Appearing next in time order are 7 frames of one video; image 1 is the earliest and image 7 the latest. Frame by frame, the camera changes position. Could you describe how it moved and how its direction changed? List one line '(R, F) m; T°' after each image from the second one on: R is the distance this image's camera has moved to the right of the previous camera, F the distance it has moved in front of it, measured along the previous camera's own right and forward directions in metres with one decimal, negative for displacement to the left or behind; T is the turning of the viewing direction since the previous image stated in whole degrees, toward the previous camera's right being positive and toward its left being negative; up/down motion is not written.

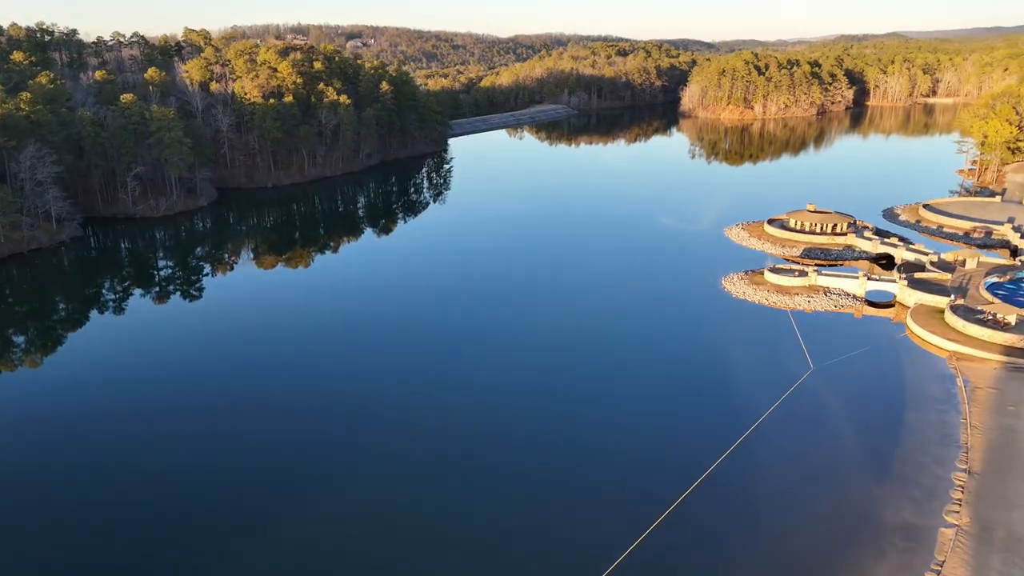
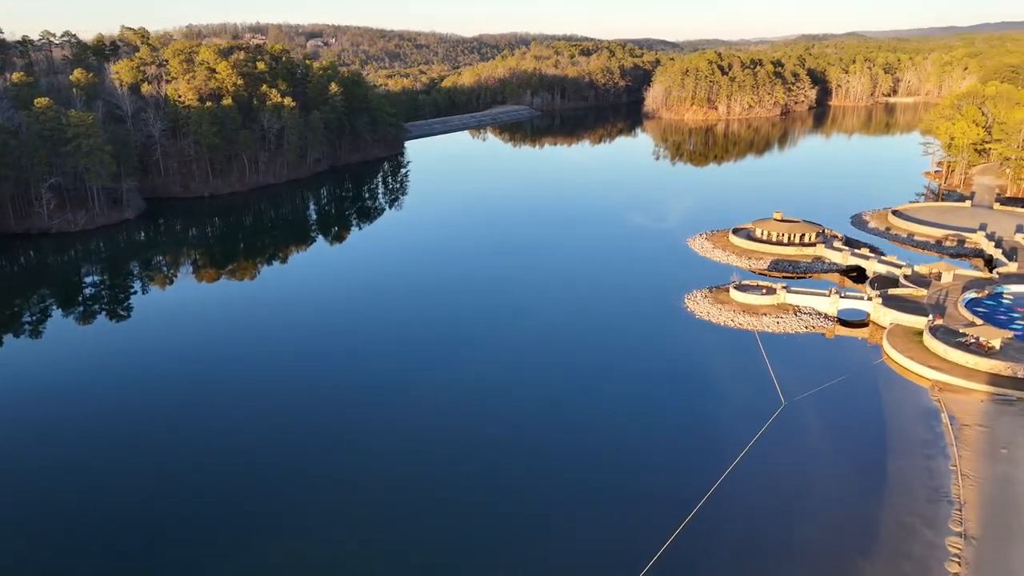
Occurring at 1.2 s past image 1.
(+1.7, +4.6) m; +2°
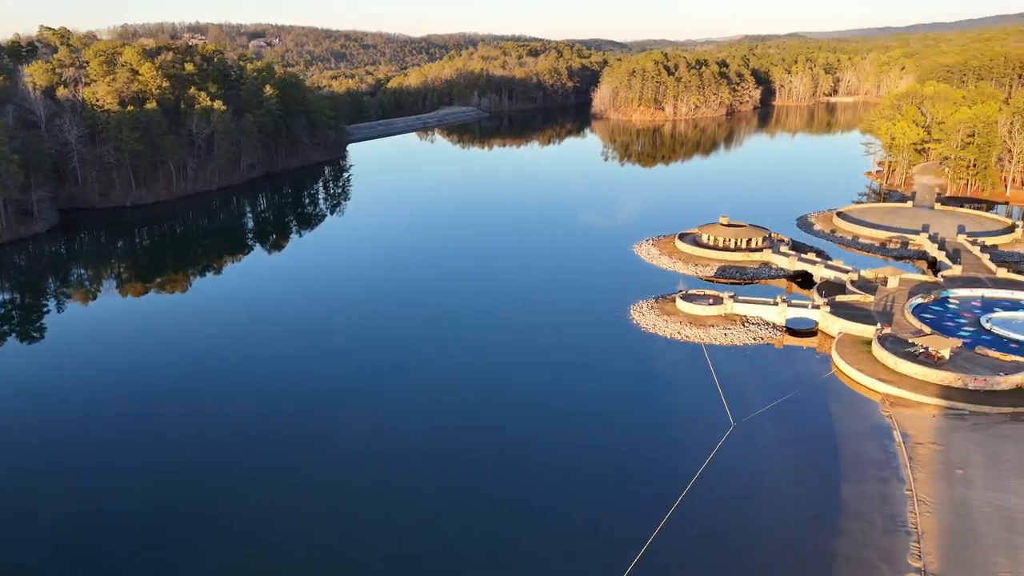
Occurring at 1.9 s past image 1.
(+1.2, +2.6) m; +4°
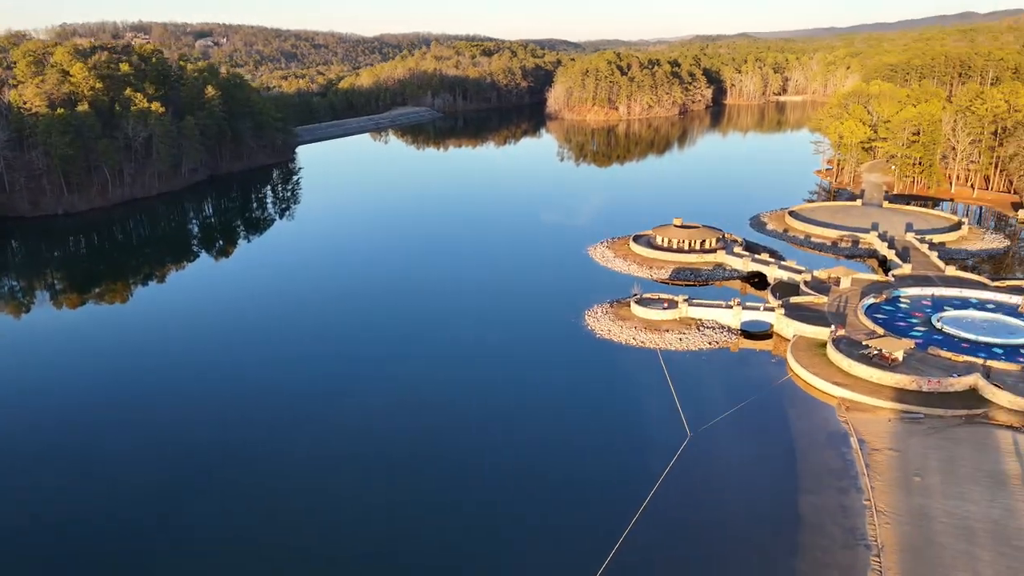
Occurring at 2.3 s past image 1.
(+0.6, +1.5) m; +3°
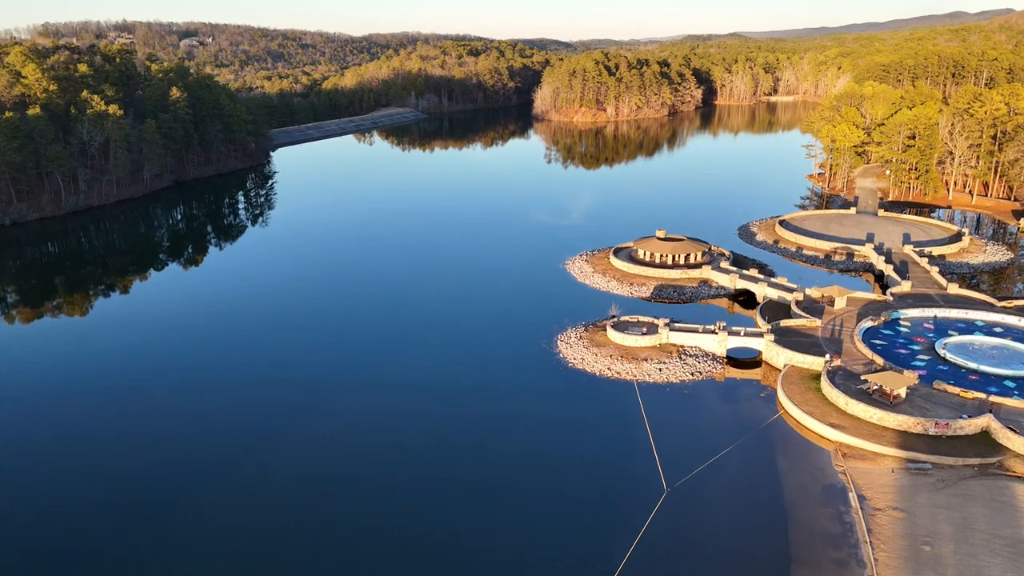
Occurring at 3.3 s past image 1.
(+1.7, +4.1) m; +1°
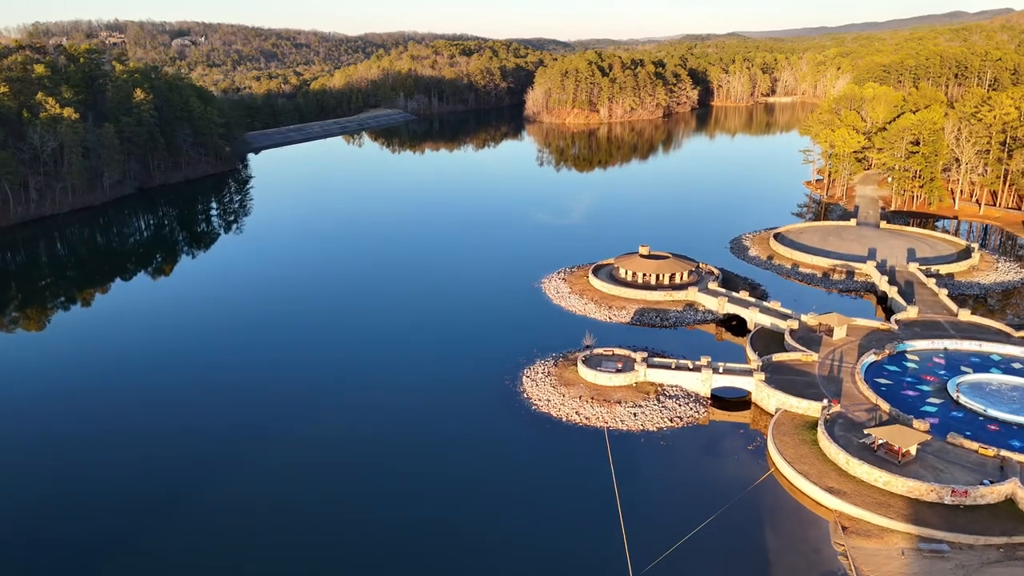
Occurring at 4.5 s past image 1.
(+2.2, +4.8) m; 0°
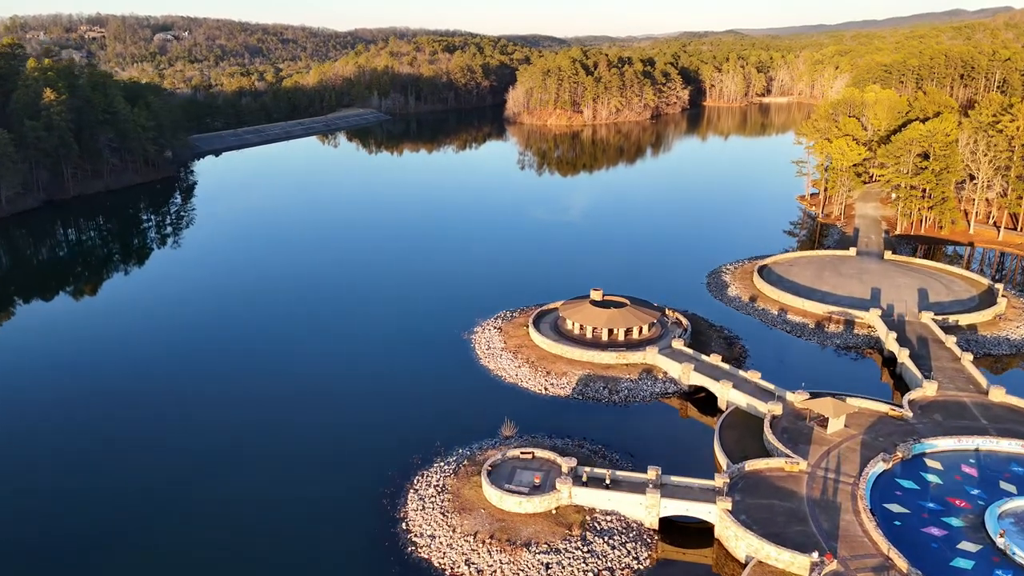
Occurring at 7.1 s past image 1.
(+4.5, +10.0) m; 0°
